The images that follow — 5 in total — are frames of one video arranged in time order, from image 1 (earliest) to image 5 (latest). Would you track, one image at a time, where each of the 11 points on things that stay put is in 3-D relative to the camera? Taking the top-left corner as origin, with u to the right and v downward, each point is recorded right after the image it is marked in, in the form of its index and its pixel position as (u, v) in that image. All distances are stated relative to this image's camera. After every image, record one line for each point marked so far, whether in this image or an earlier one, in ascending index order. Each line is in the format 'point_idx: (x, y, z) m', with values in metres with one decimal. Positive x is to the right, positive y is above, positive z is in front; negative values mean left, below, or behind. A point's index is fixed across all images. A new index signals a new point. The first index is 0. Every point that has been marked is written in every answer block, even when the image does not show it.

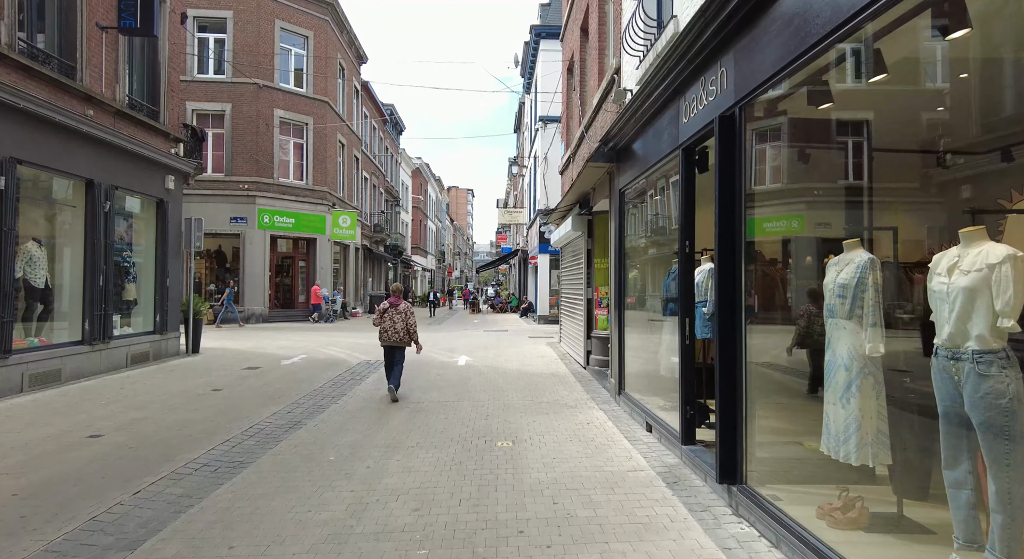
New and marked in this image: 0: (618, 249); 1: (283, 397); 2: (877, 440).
0: (+1.4, +0.4, +7.2) m
1: (-3.4, -1.7, +7.8) m
2: (+2.0, -0.9, +2.9) m
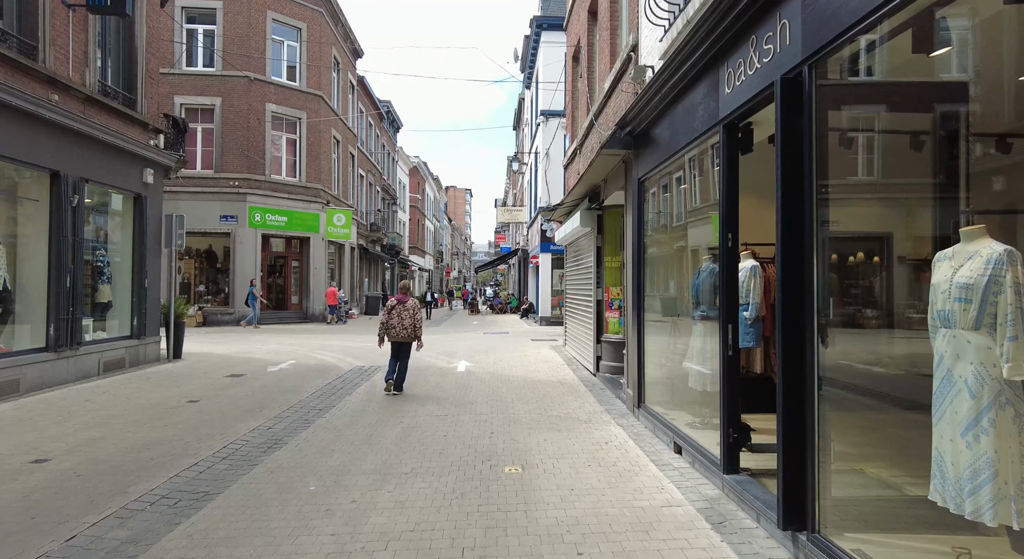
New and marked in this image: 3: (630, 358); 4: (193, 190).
0: (+1.5, +0.4, +6.5) m
1: (-3.3, -1.8, +7.1) m
2: (+2.1, -0.9, +2.1) m
3: (+1.5, -1.0, +6.7) m
4: (-12.1, +3.4, +20.0) m
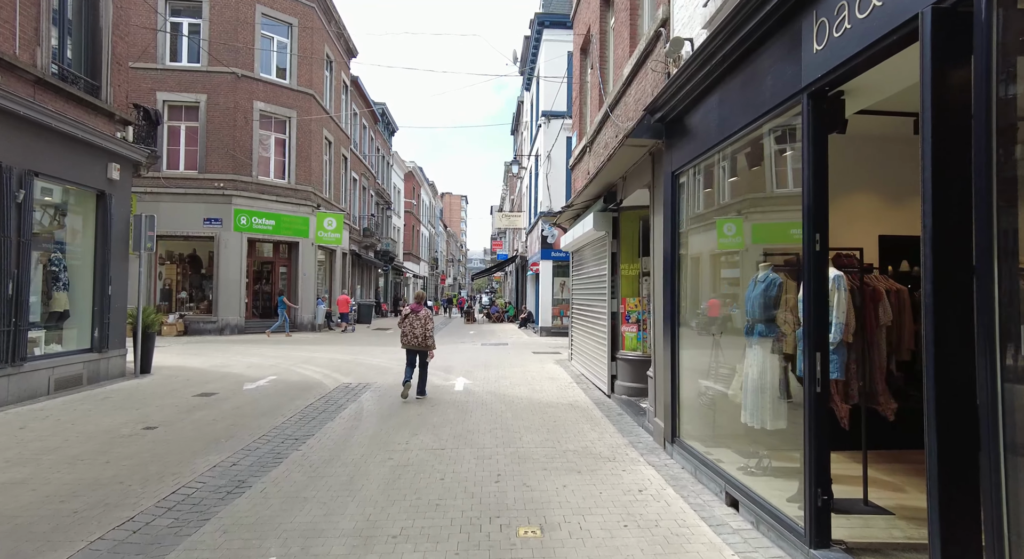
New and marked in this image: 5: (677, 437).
0: (+1.6, +0.3, +5.5) m
1: (-3.2, -1.8, +6.1) m
2: (+2.2, -0.9, +1.2) m
3: (+1.6, -1.1, +5.8) m
4: (-12.1, +3.2, +19.0) m
5: (+1.7, -1.6, +5.3) m
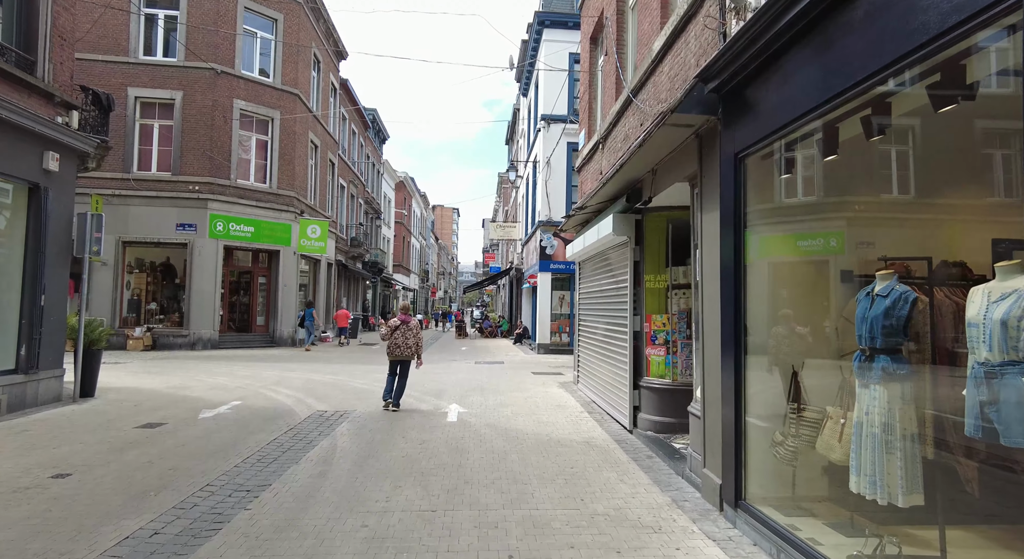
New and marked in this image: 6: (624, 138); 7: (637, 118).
0: (+1.7, +0.2, +4.4) m
1: (-3.1, -1.9, +4.7) m
2: (+2.4, -0.9, 0.0) m
3: (+1.7, -1.2, +4.6) m
4: (-12.2, +2.9, +17.6) m
5: (+1.8, -1.7, +4.1) m
6: (+1.6, +2.0, +7.5) m
7: (+1.6, +2.1, +6.8) m
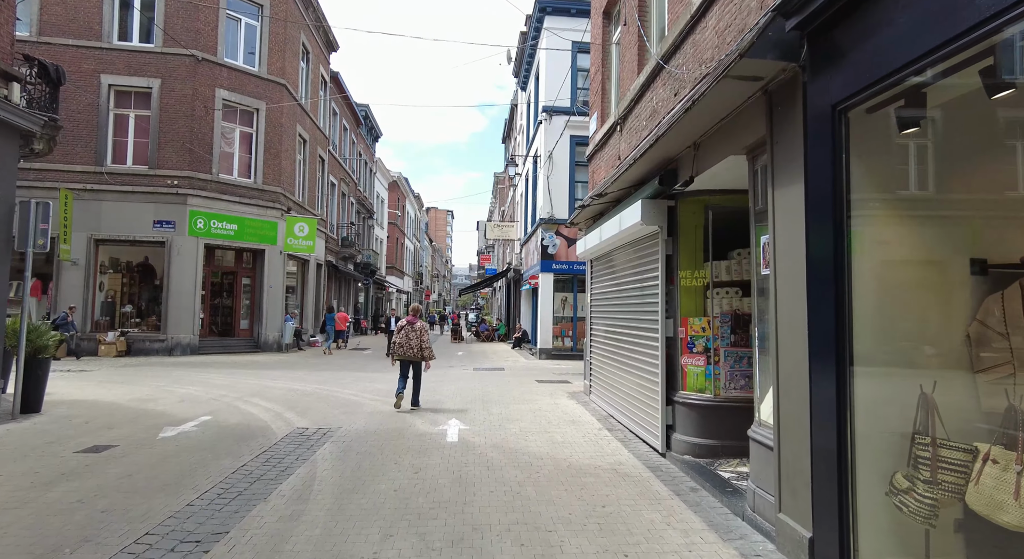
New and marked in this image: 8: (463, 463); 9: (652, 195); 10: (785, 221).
0: (+1.9, +0.3, +3.4) m
1: (-3.0, -1.9, +3.7) m
2: (+2.6, -0.8, -1.0) m
3: (+1.9, -1.2, +3.5) m
4: (-12.2, +2.8, +16.4) m
5: (+1.9, -1.6, +3.1) m
6: (+1.7, +2.0, +6.5) m
7: (+1.7, +2.1, +5.8) m
8: (-0.5, -2.0, +5.7) m
9: (+1.6, +1.0, +6.1) m
10: (+1.9, +0.4, +3.6) m
